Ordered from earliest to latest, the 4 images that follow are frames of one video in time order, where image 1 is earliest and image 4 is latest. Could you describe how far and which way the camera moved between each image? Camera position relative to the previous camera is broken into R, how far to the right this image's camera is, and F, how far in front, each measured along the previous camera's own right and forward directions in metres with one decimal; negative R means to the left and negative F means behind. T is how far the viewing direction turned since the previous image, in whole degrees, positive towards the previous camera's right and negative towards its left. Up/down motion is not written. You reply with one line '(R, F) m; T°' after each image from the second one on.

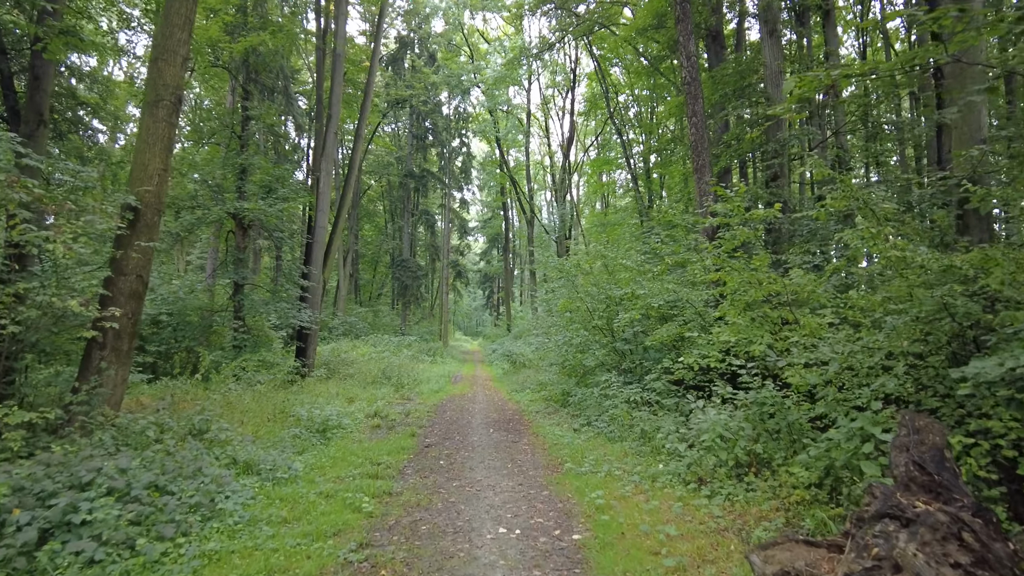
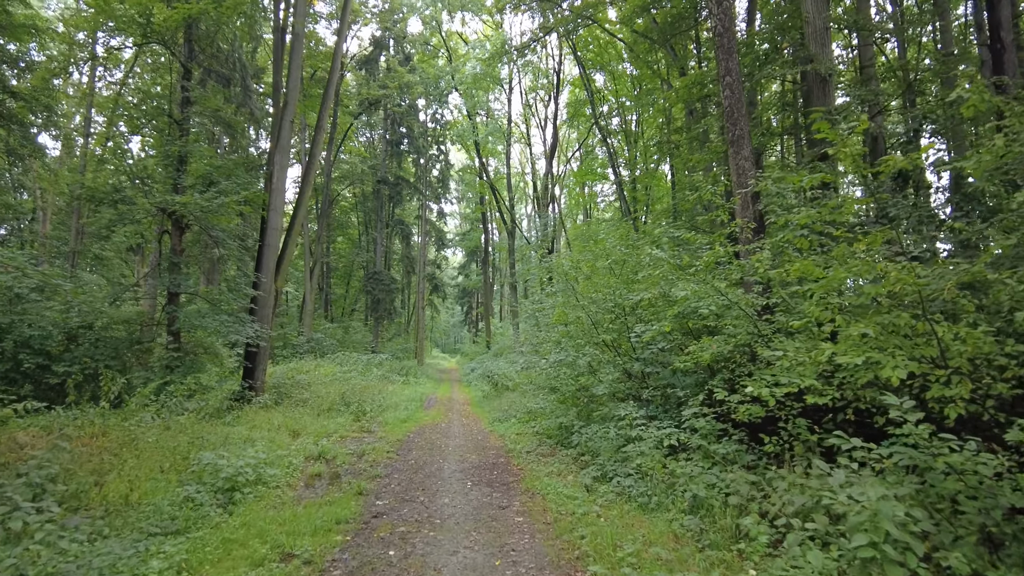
(-0.1, +2.0) m; +2°
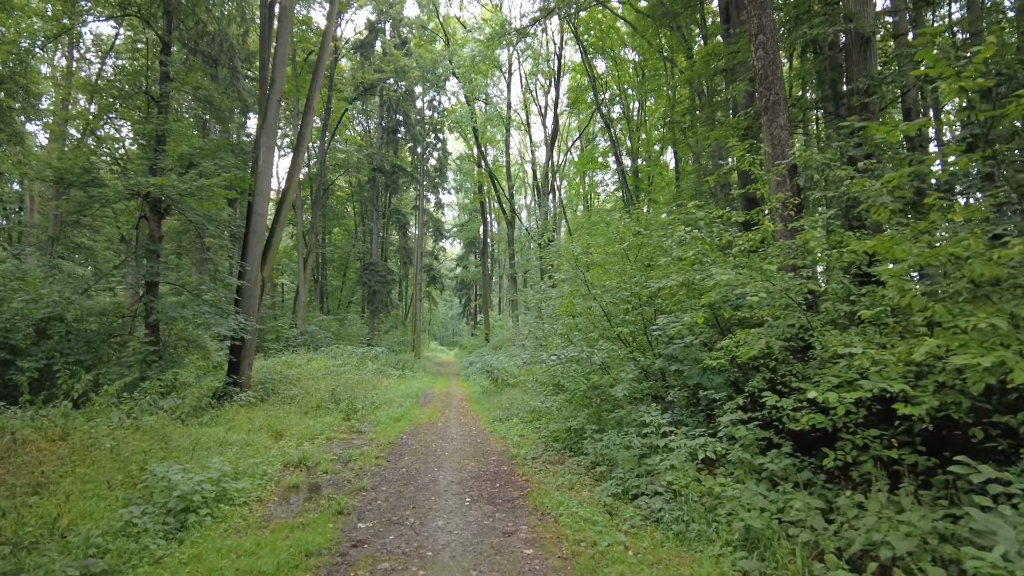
(-0.1, +0.8) m; 0°
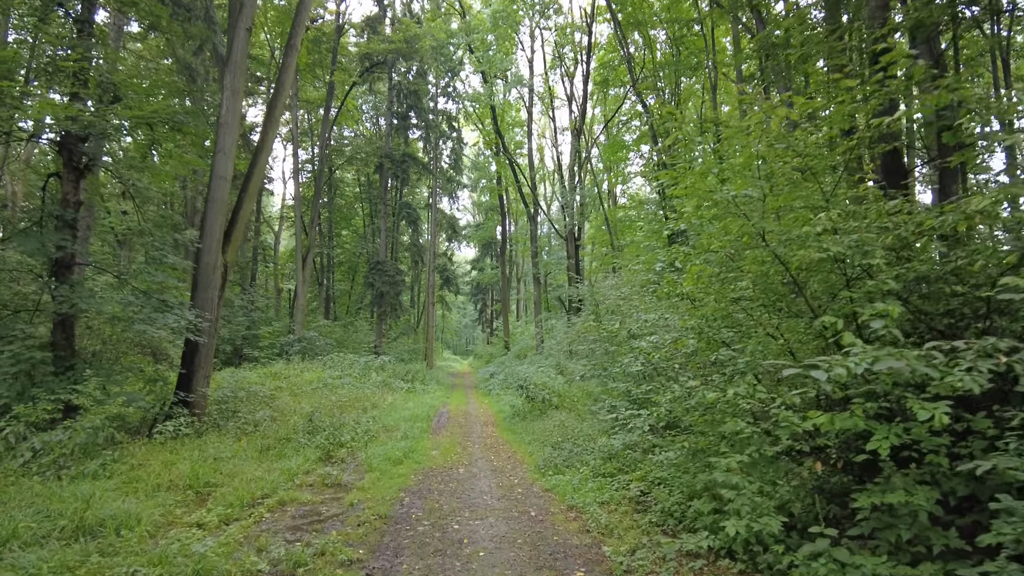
(-0.5, +3.4) m; -1°
